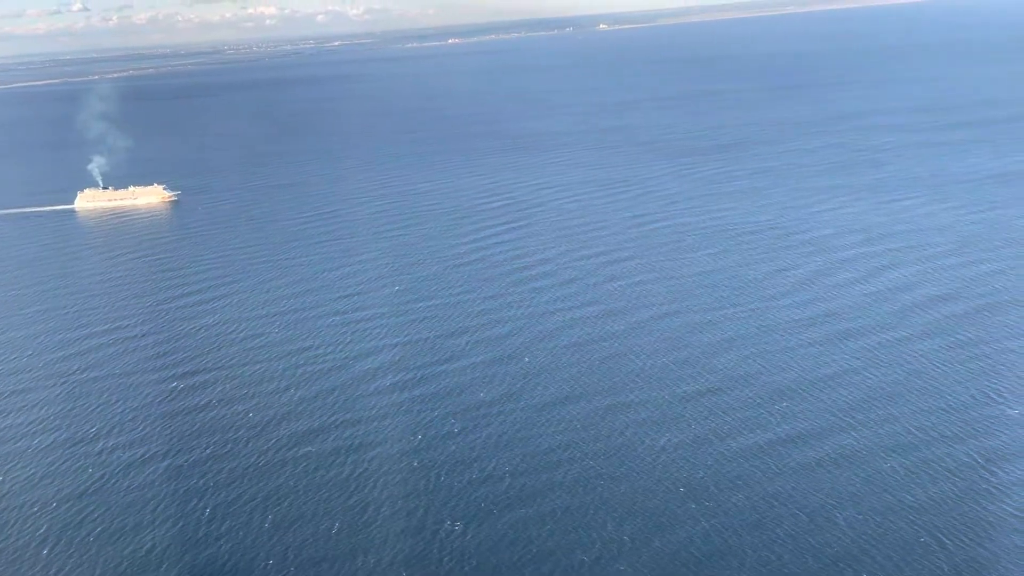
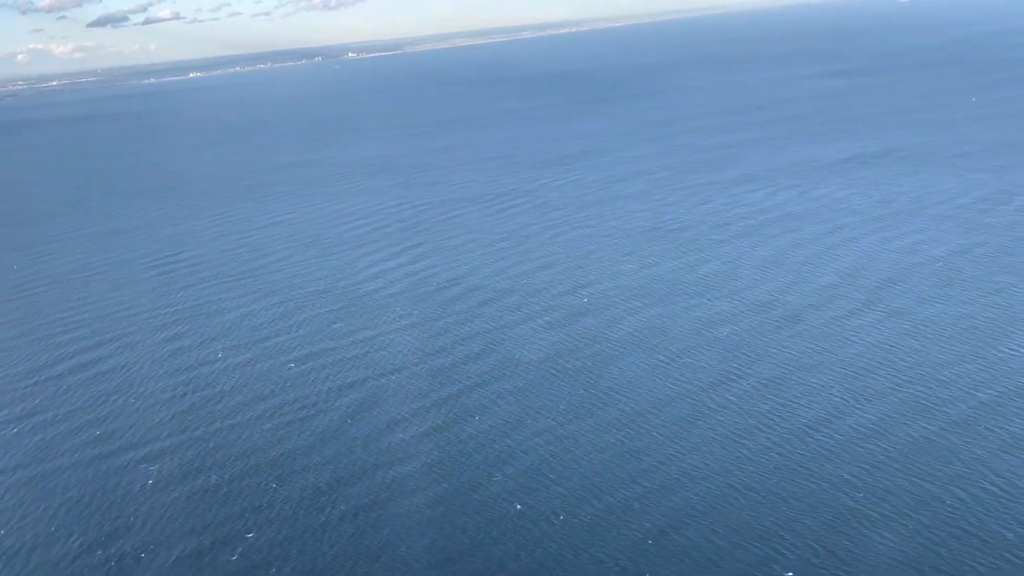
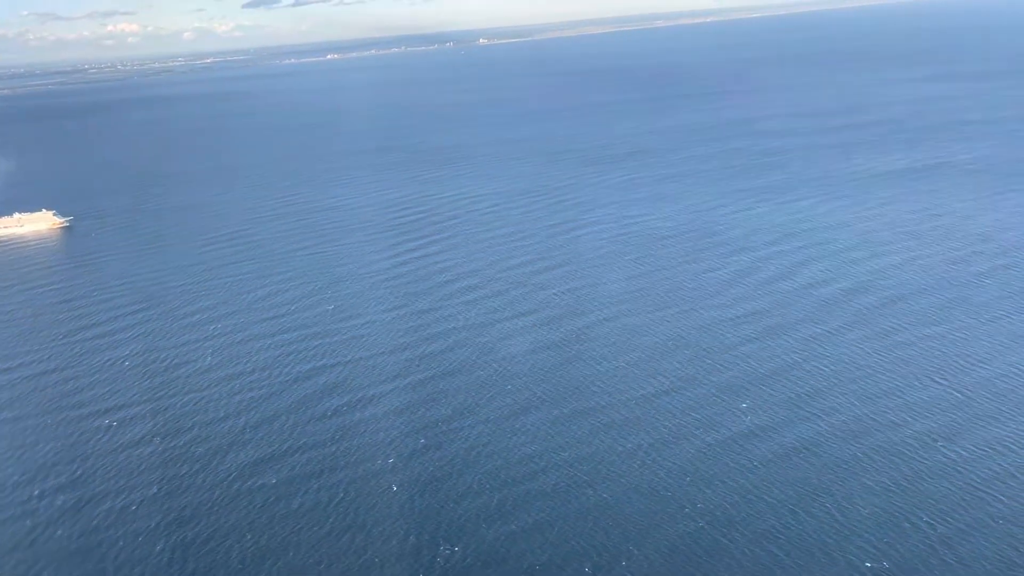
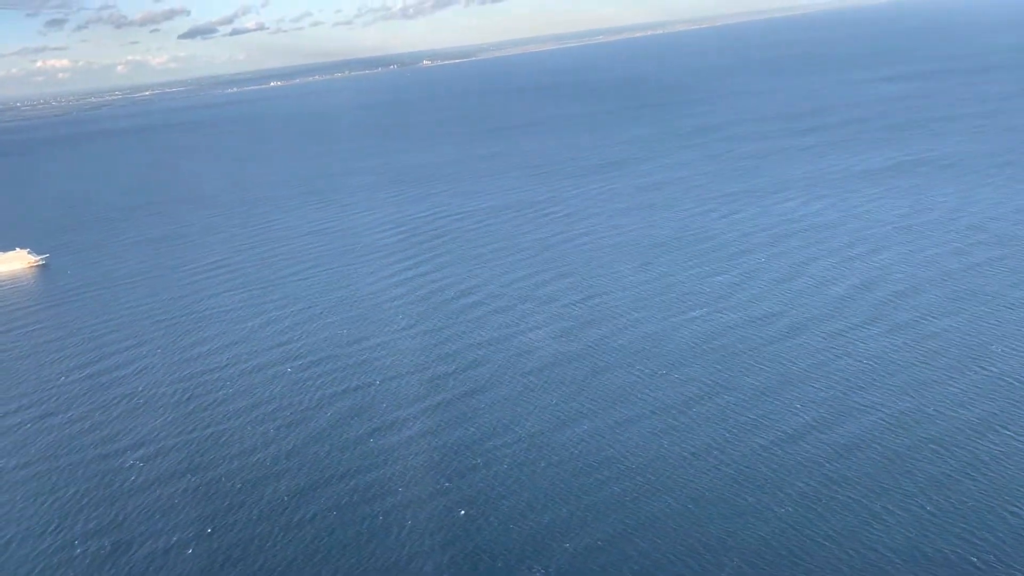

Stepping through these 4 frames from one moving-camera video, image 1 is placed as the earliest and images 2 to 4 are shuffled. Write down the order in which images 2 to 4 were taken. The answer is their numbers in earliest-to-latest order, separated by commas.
3, 4, 2
